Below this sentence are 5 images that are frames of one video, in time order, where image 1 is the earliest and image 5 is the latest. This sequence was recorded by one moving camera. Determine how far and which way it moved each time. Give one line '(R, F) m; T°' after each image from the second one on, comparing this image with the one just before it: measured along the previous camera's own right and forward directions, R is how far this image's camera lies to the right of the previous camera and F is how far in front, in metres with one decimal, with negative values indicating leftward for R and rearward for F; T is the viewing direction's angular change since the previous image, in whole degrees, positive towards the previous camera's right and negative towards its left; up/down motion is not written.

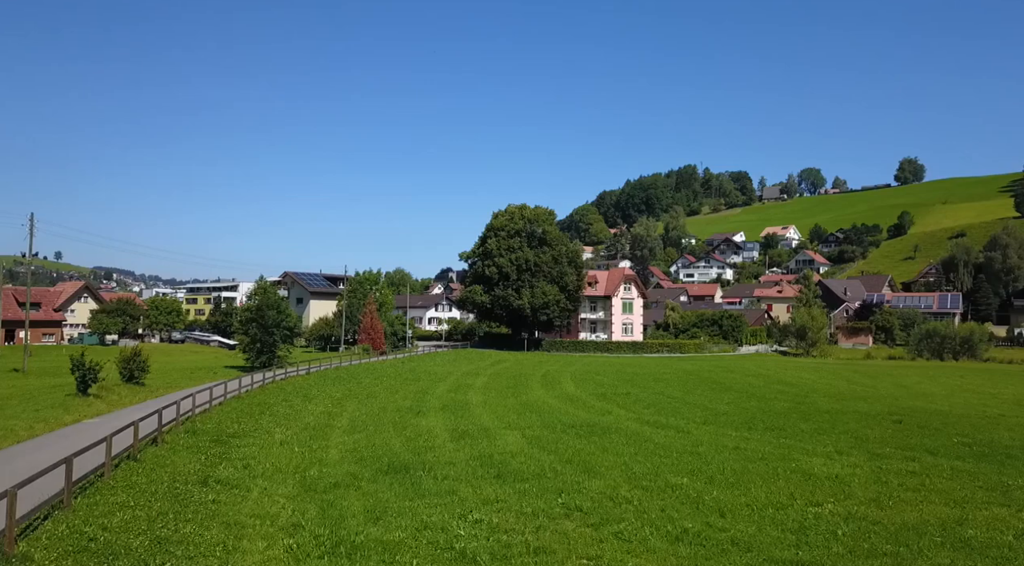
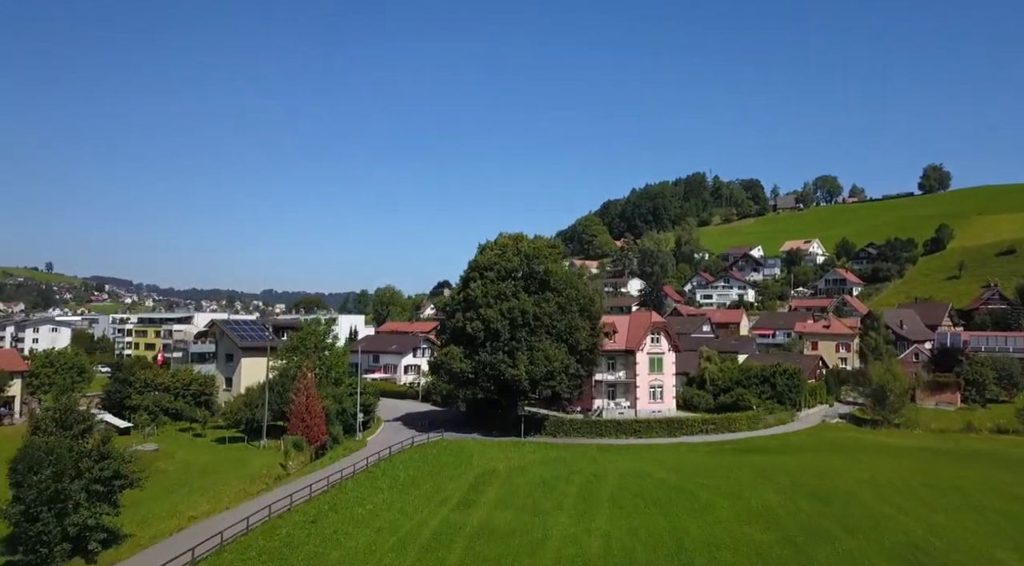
(+0.5, +14.2) m; 0°
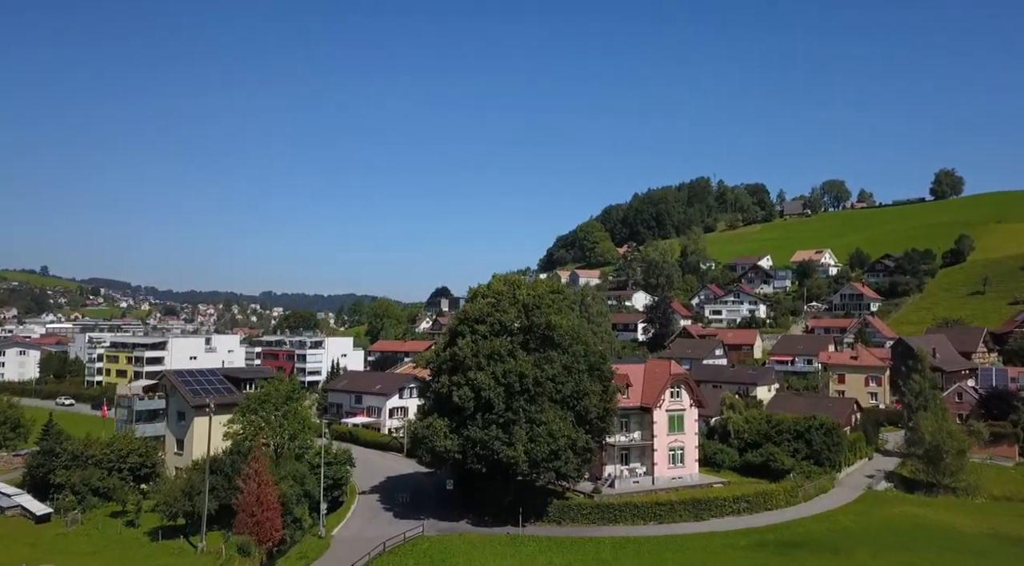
(+0.2, +6.6) m; 0°
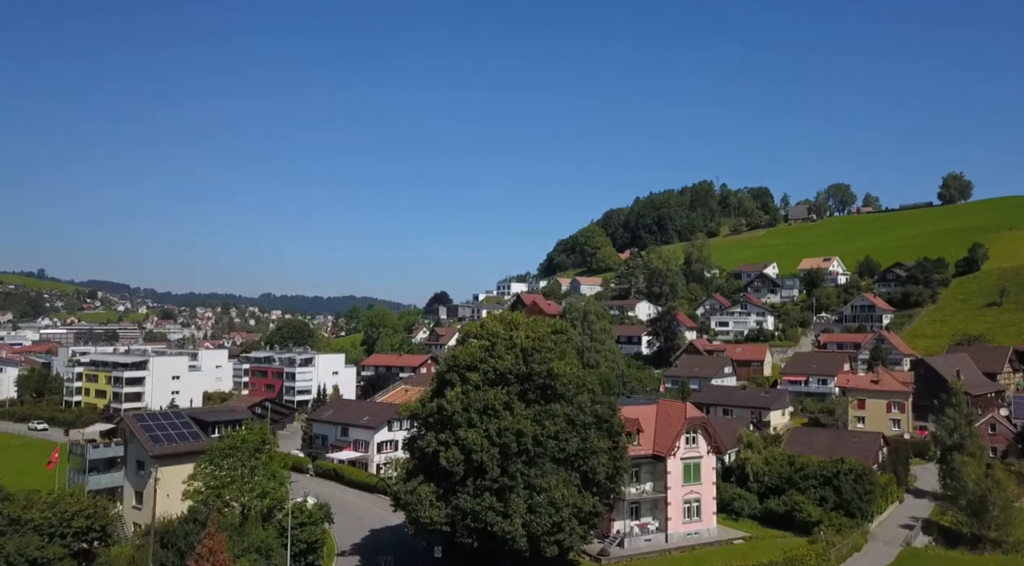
(+0.1, +4.2) m; 0°
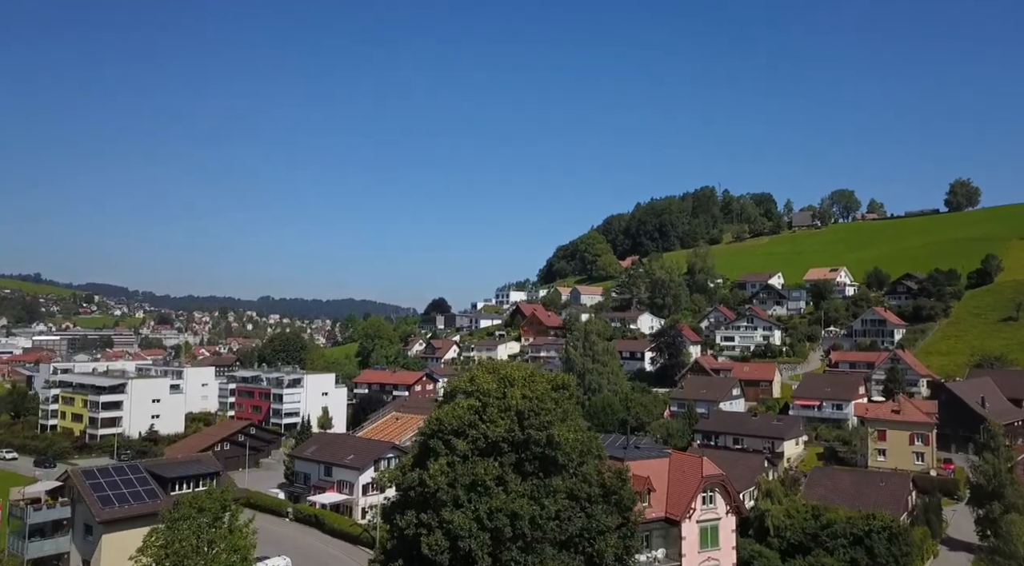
(+0.2, +4.0) m; 0°
